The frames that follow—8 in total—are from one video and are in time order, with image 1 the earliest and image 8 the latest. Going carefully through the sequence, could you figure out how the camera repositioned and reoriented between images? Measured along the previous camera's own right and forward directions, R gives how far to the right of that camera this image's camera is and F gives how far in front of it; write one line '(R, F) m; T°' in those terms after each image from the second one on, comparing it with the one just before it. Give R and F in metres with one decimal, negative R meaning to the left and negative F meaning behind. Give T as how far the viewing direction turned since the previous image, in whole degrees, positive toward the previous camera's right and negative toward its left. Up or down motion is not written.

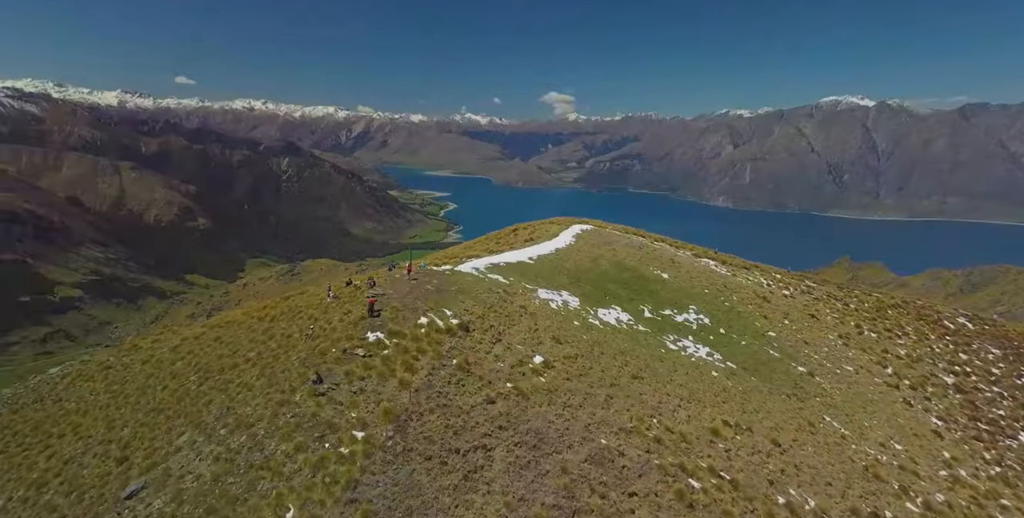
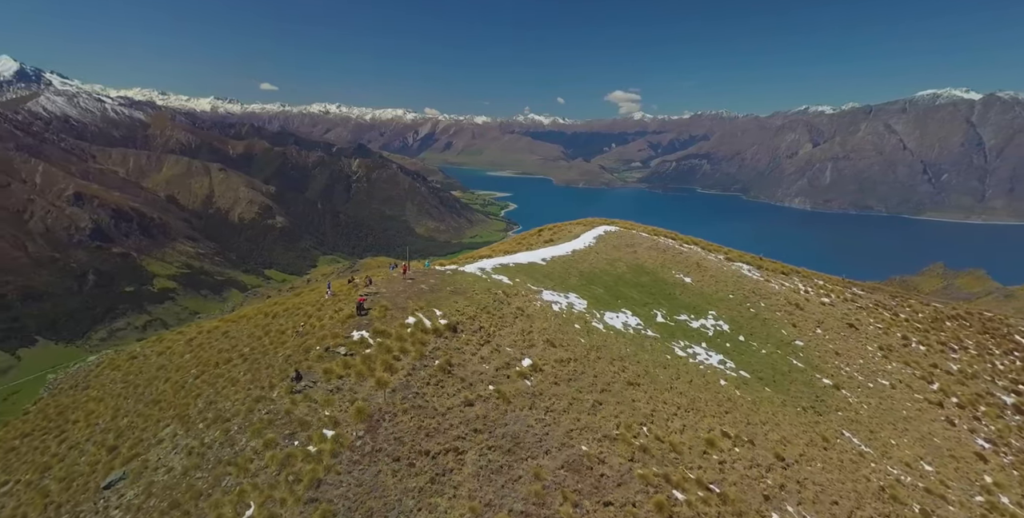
(+2.0, +0.5) m; -4°
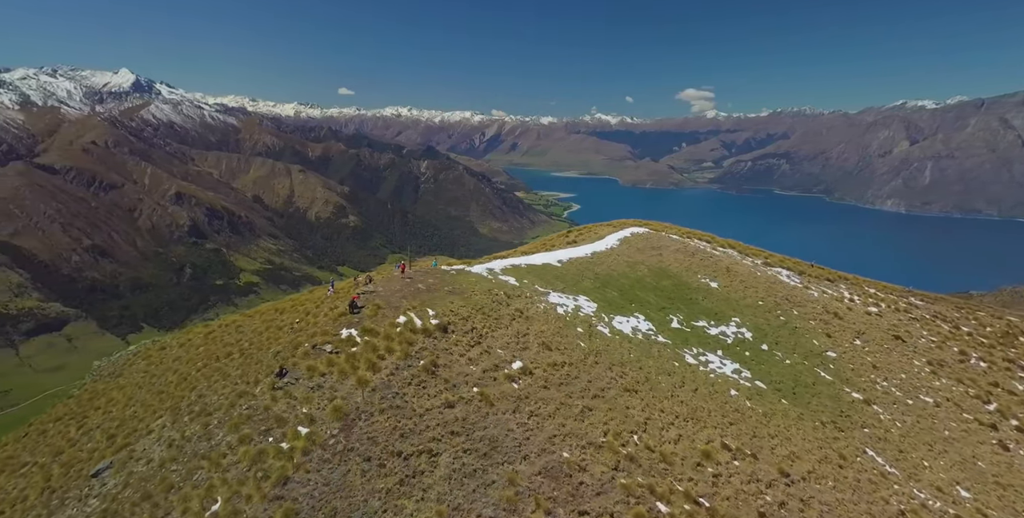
(+1.9, +0.5) m; -4°
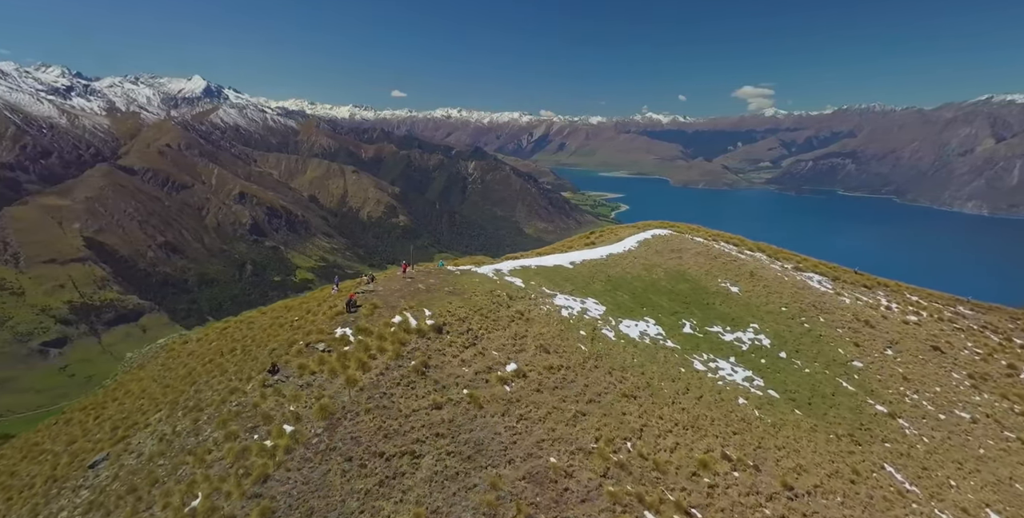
(+1.4, +0.3) m; -3°
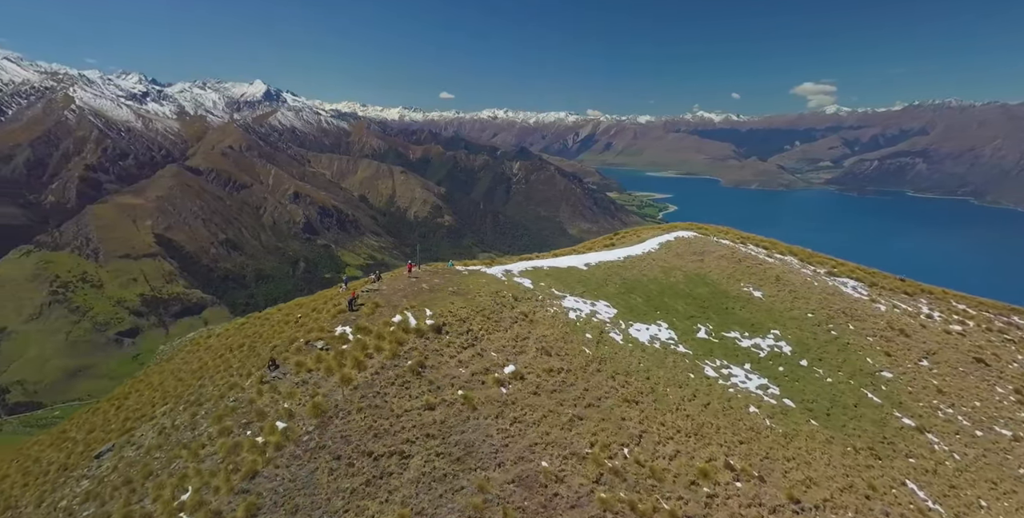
(+1.2, +0.2) m; -3°
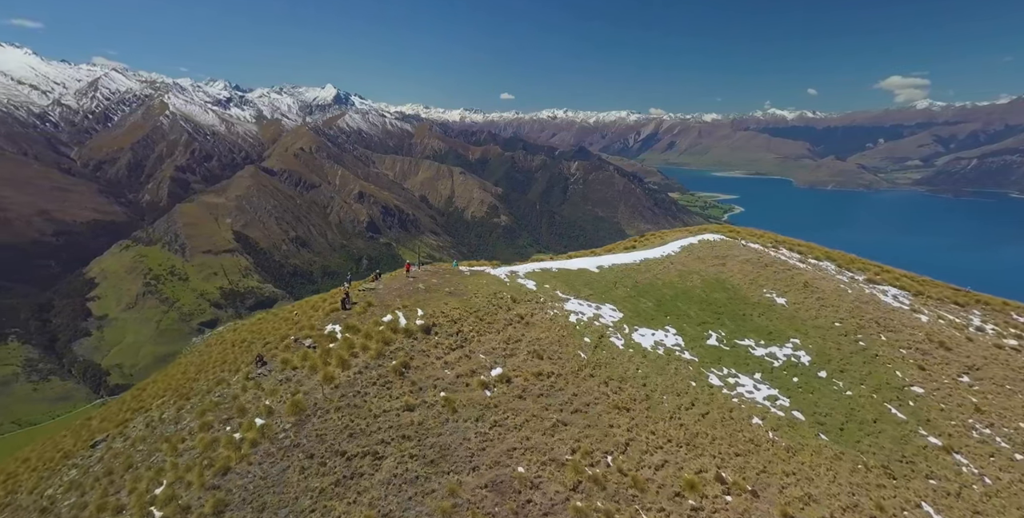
(+1.8, +0.2) m; -3°
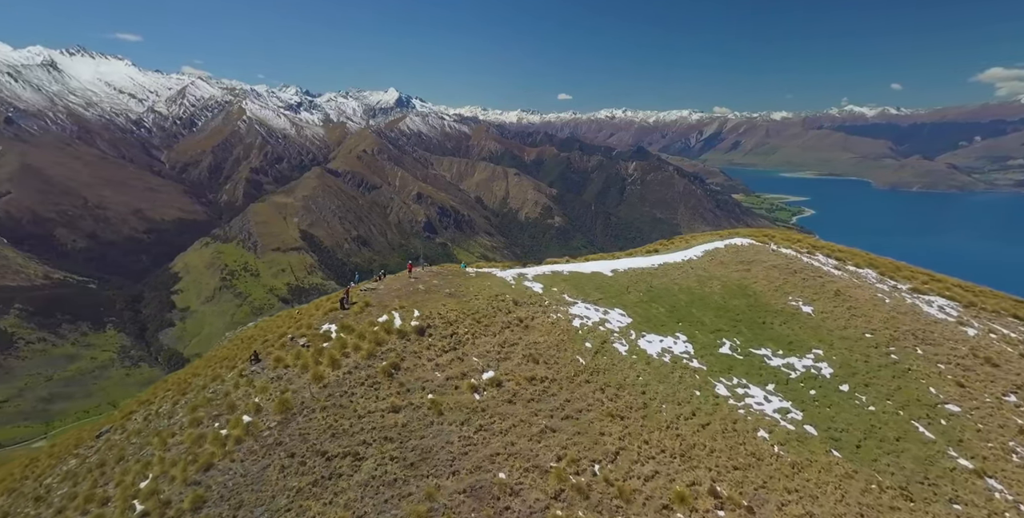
(+1.6, +0.2) m; -3°
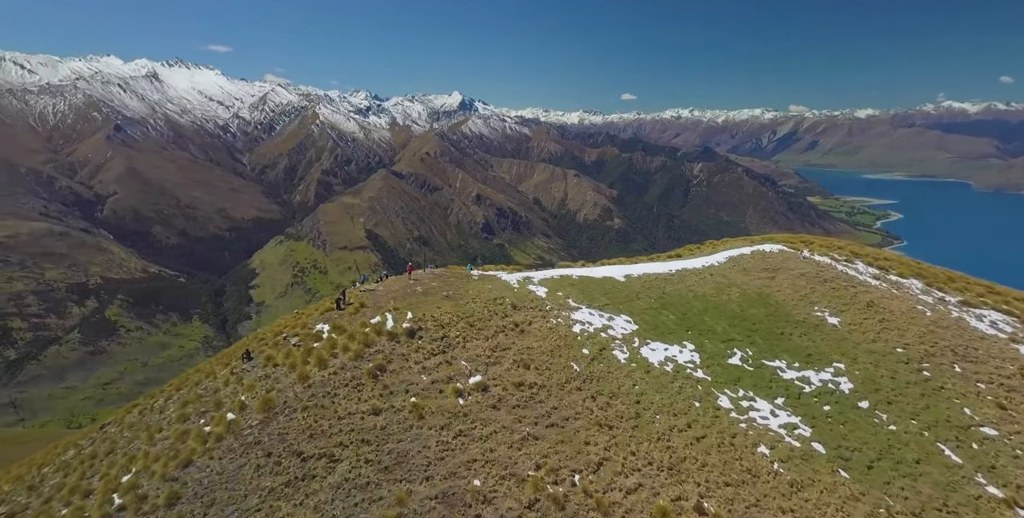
(+1.8, +0.1) m; -3°
